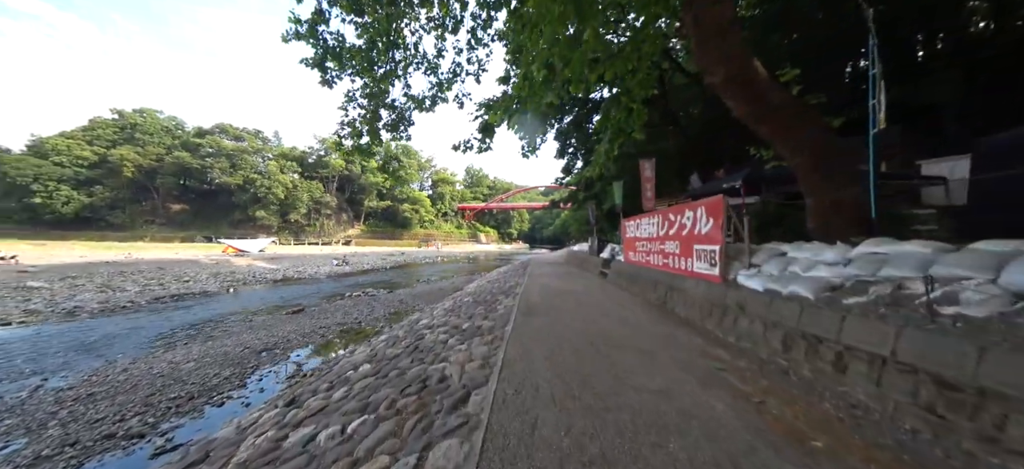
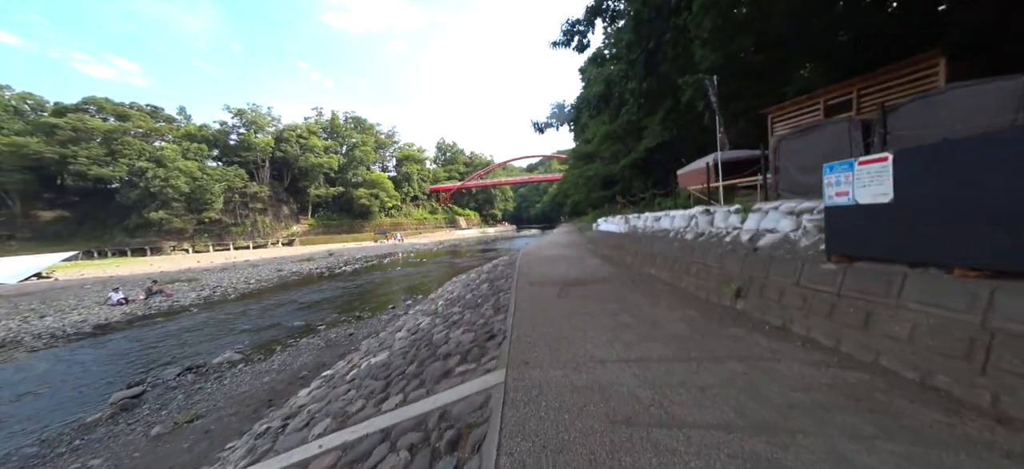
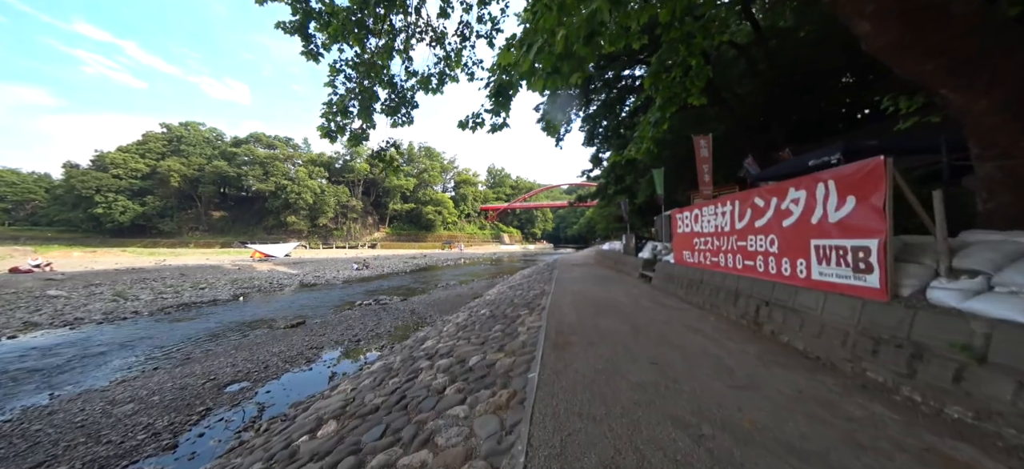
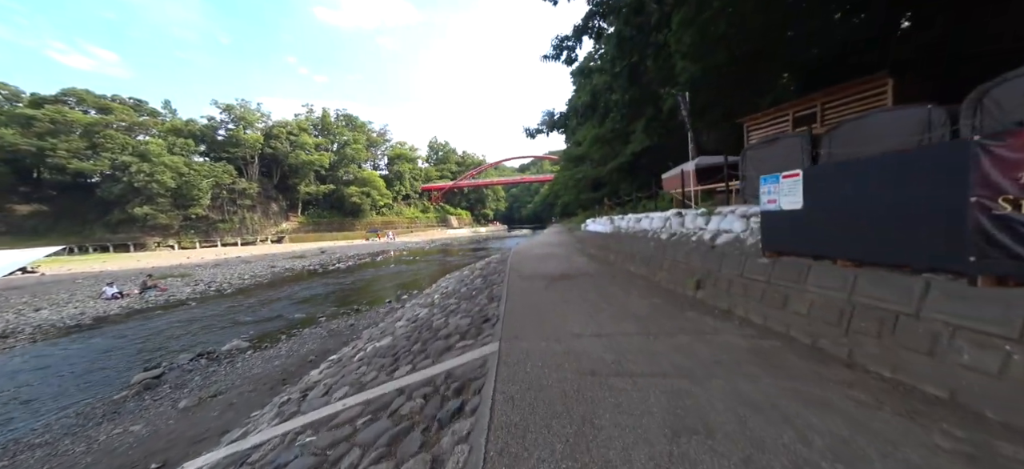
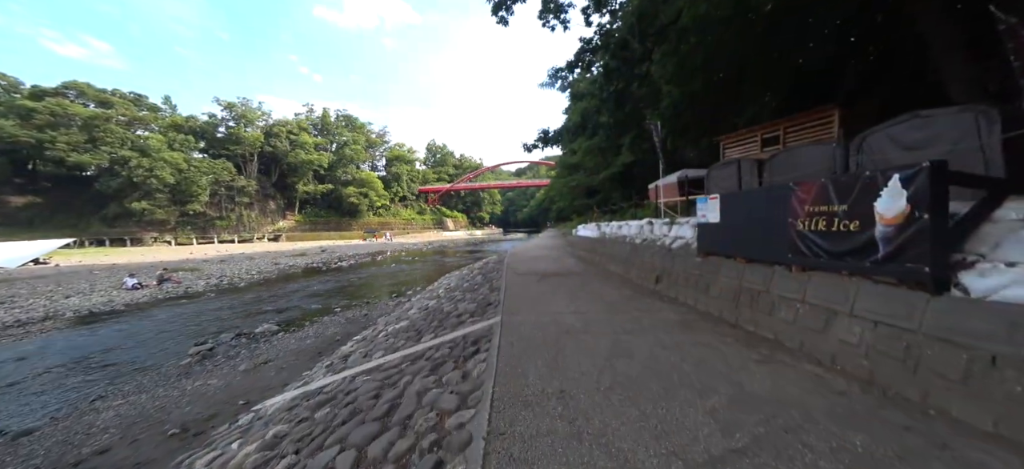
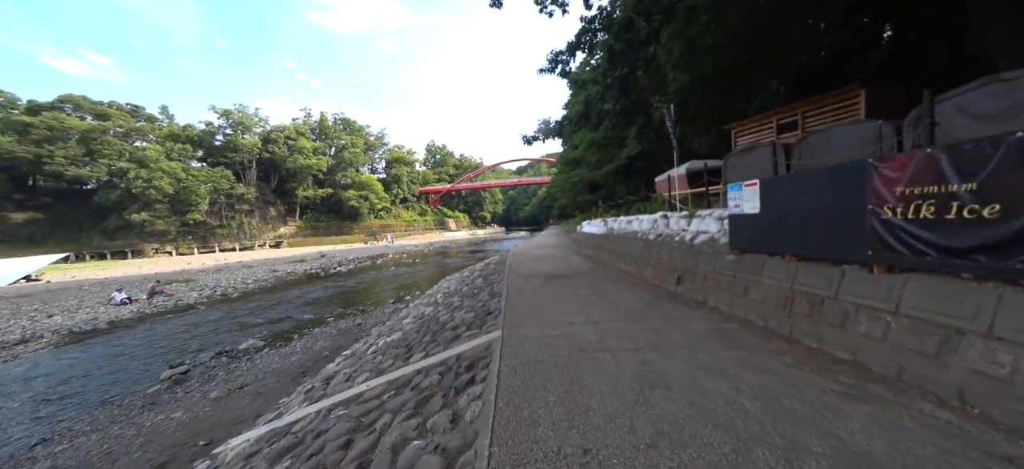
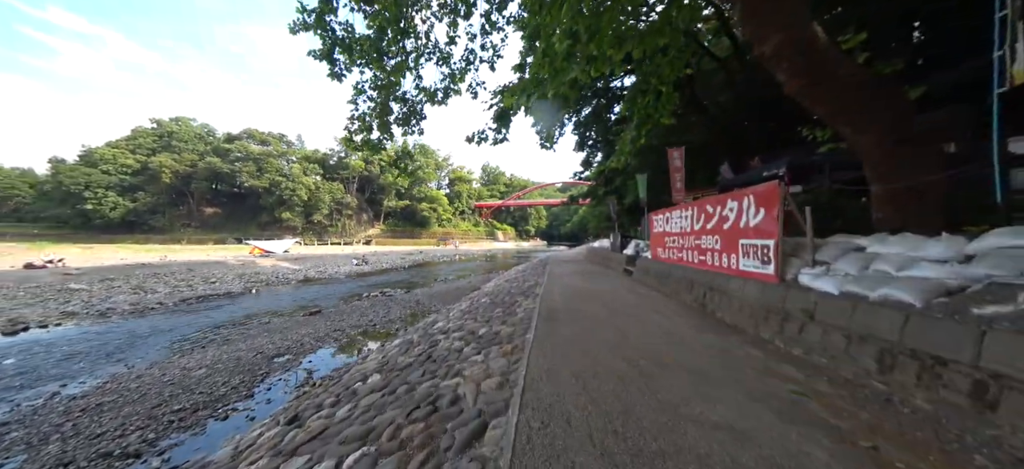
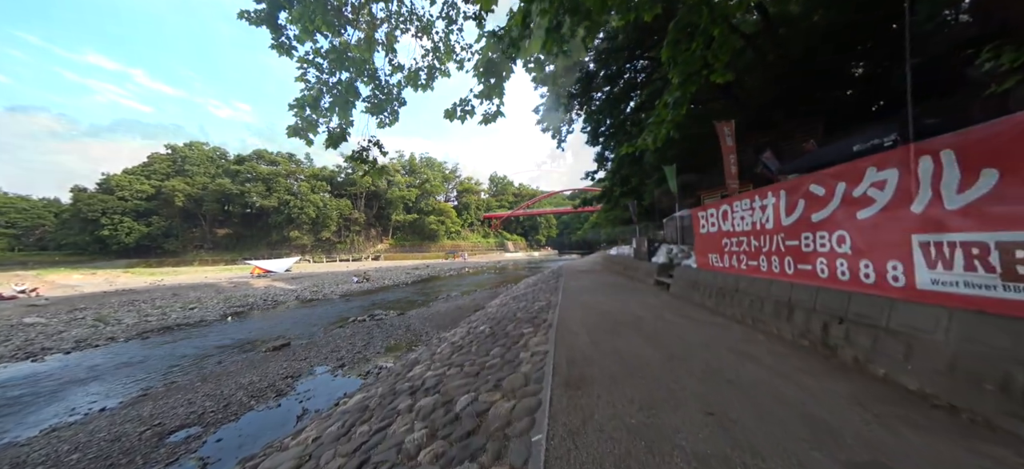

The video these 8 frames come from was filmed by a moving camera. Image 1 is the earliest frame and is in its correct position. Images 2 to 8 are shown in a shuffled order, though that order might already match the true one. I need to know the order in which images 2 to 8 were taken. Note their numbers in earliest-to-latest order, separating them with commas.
7, 3, 8, 5, 6, 4, 2
